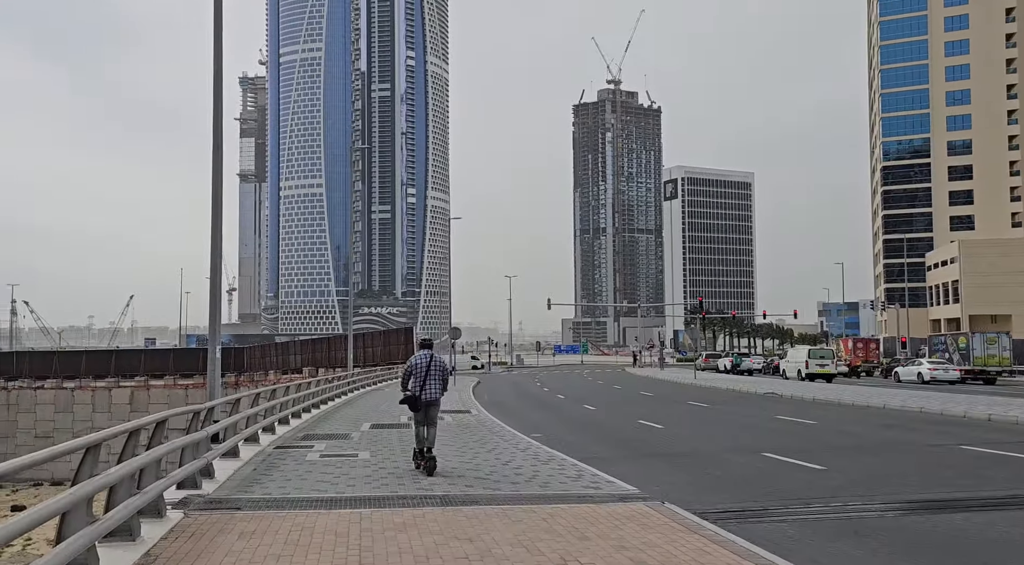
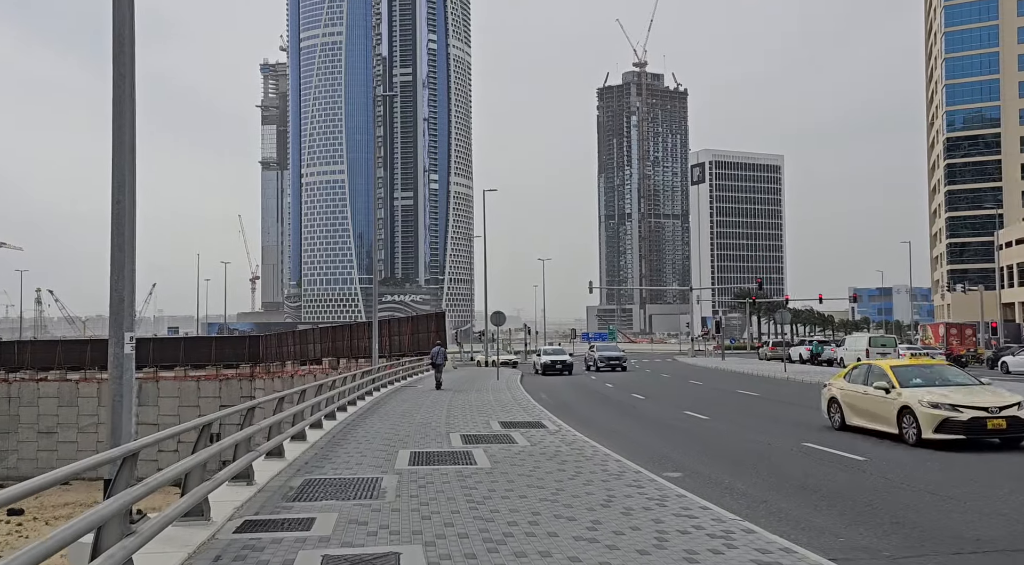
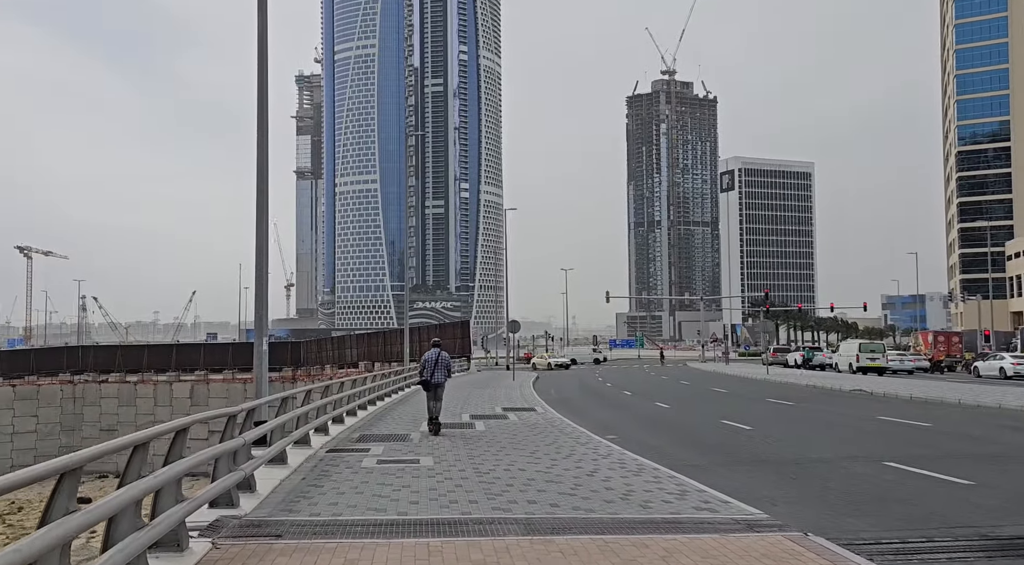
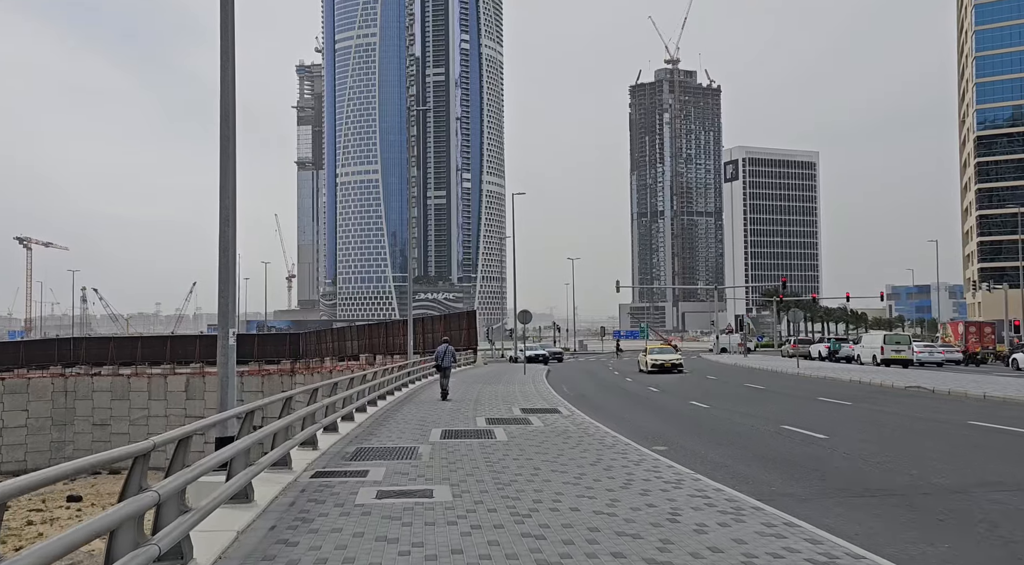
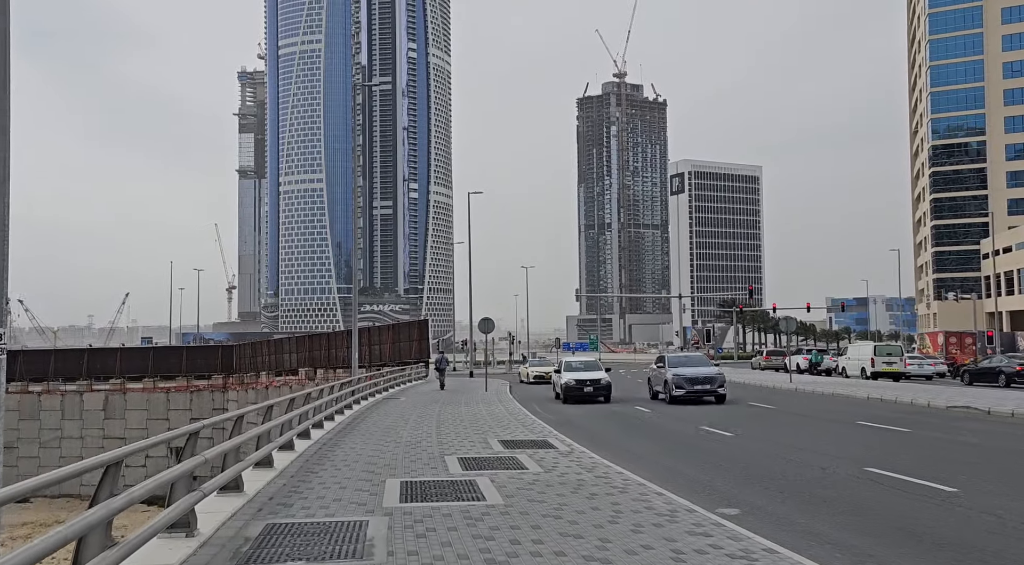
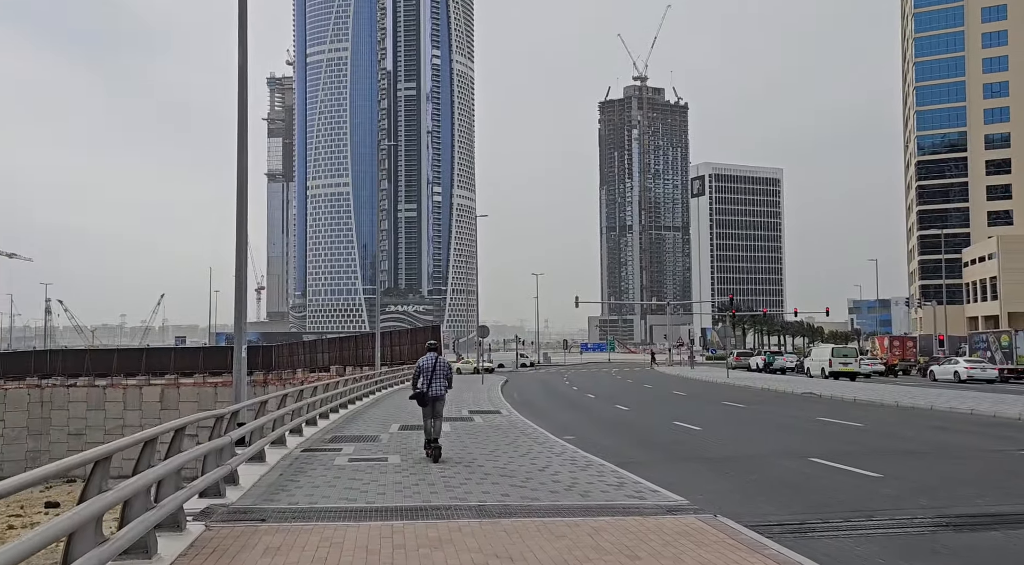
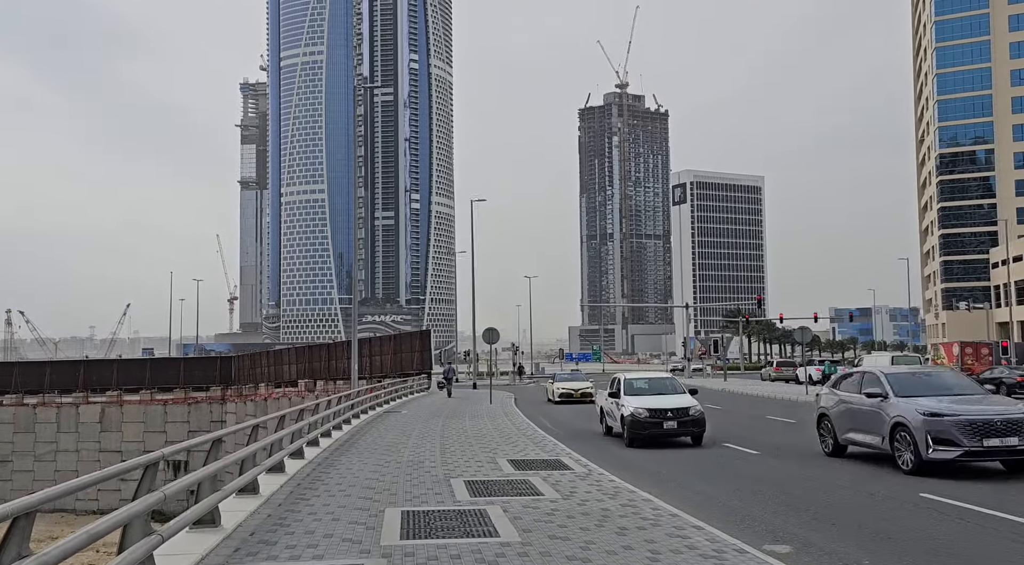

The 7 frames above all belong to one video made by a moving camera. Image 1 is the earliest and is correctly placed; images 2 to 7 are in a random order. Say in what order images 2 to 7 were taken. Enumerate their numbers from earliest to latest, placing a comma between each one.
6, 3, 4, 2, 5, 7
